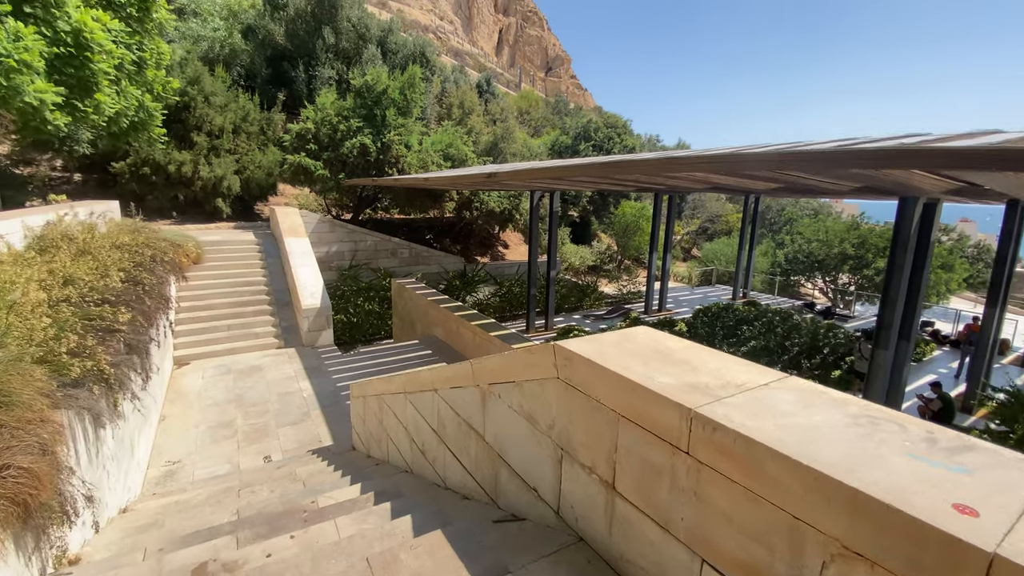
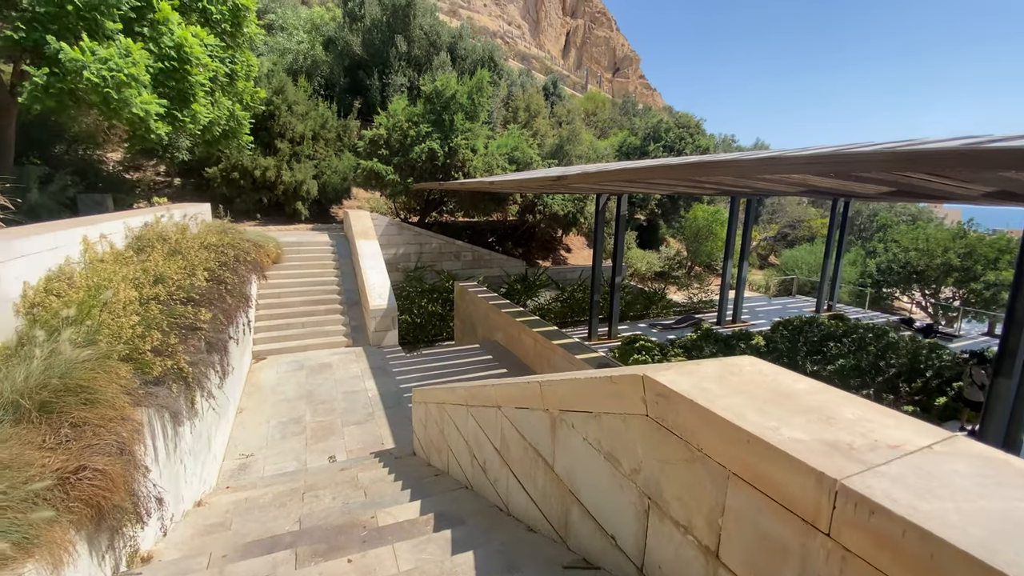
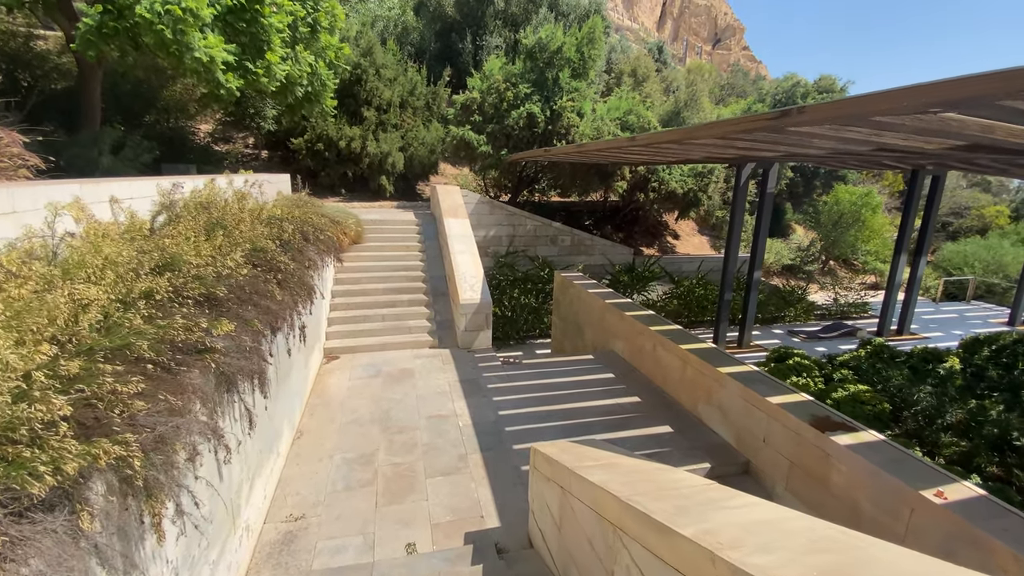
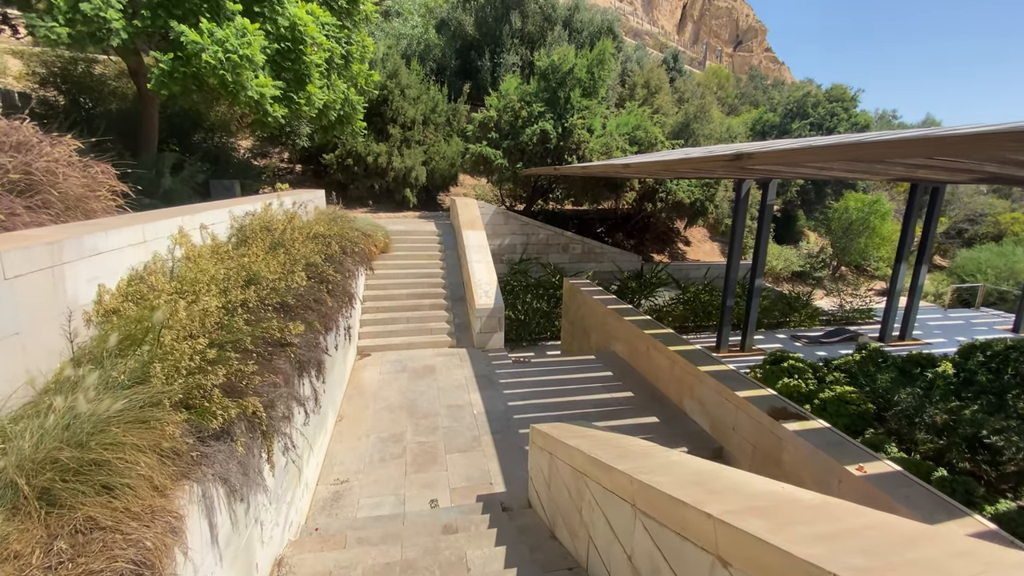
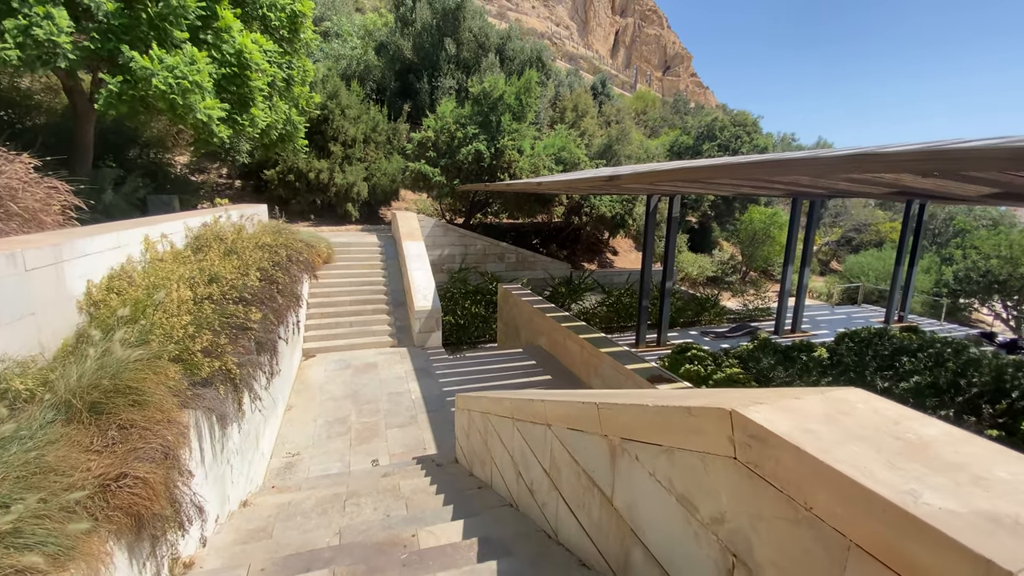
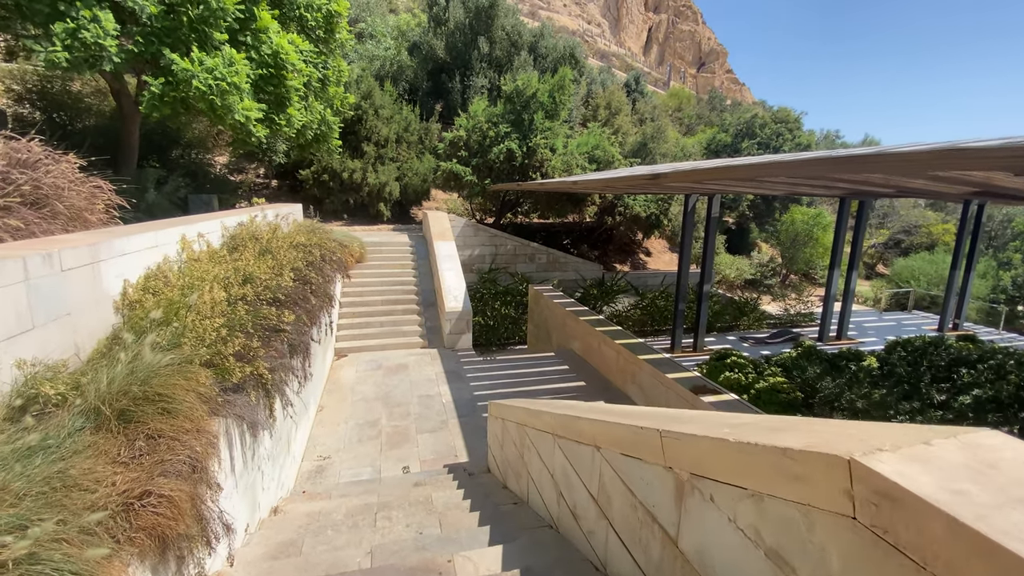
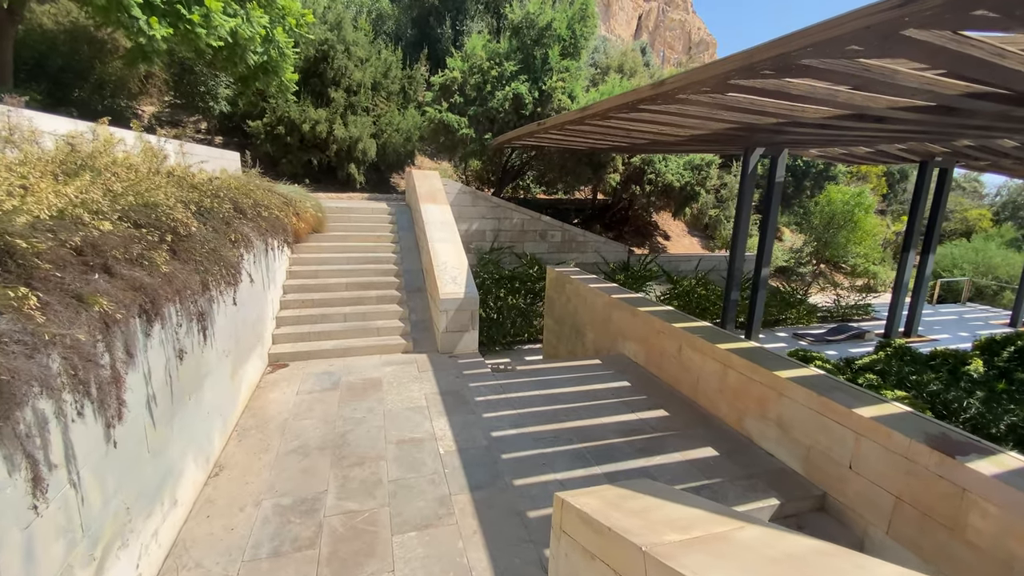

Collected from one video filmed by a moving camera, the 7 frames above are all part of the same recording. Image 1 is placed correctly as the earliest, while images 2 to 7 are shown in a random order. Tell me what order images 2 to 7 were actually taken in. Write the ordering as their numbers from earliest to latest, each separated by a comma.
2, 5, 6, 4, 3, 7
